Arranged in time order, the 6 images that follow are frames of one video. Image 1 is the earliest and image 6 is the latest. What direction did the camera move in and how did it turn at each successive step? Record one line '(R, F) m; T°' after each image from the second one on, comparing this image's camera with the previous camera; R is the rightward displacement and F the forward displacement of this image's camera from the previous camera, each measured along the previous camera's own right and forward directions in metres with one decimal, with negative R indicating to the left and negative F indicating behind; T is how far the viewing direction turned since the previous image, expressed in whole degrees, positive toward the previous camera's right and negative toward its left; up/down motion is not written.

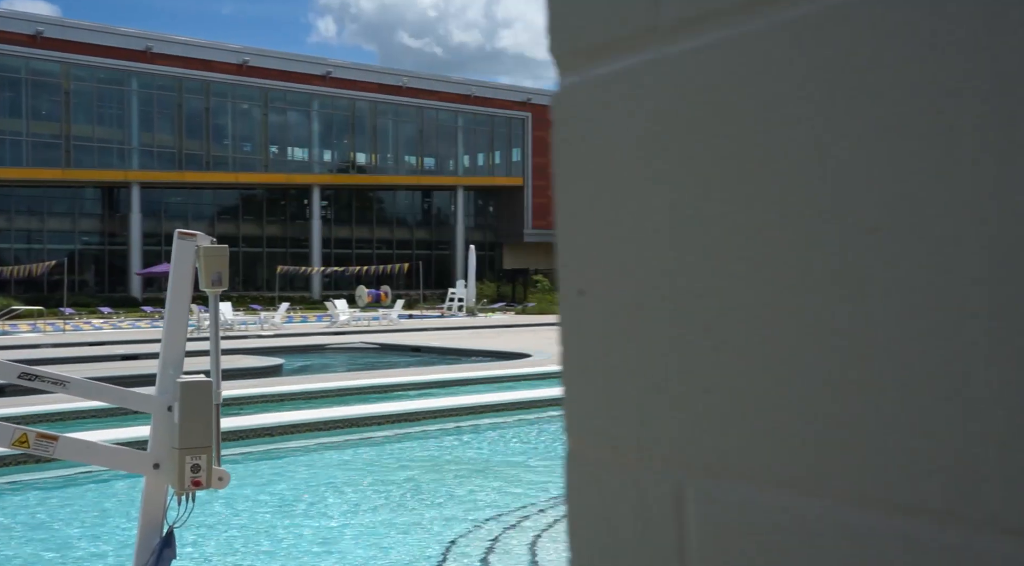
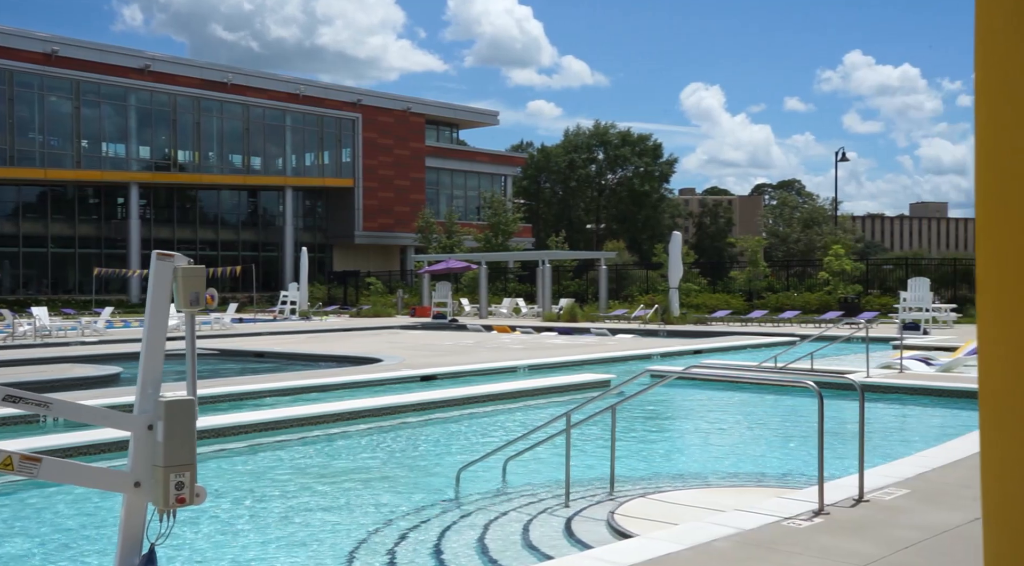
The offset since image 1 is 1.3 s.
(-0.6, -0.2) m; +9°
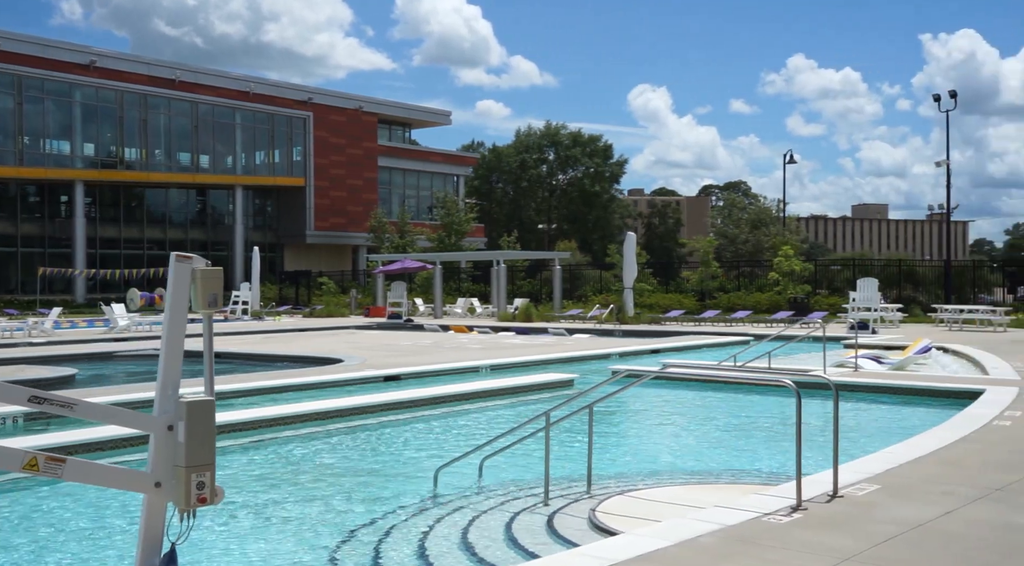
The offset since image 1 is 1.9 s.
(-0.3, -0.1) m; +3°
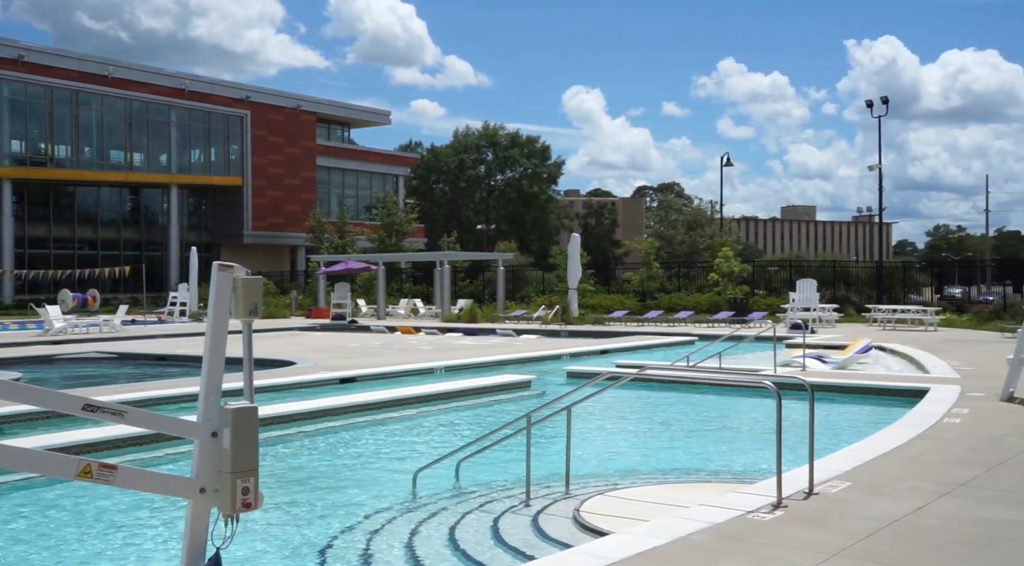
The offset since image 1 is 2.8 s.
(-0.4, -0.1) m; +3°
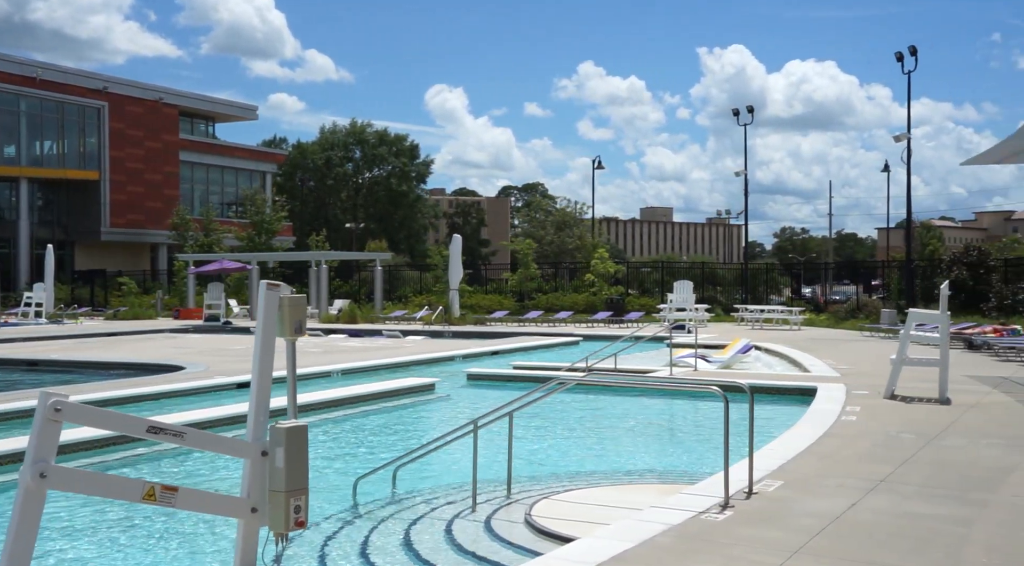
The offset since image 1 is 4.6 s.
(-0.7, -0.1) m; +7°
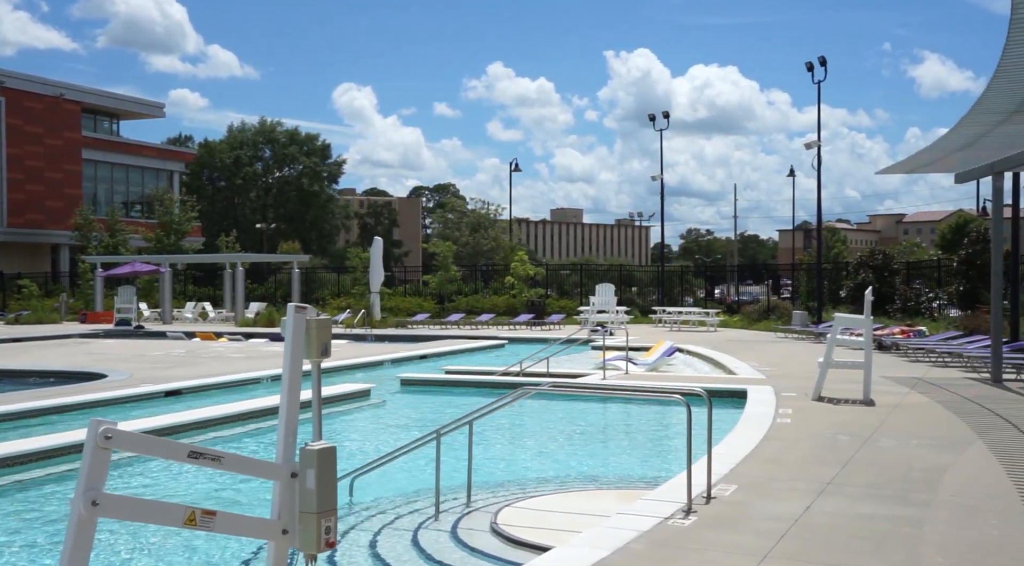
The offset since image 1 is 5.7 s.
(-0.4, -0.1) m; +4°
